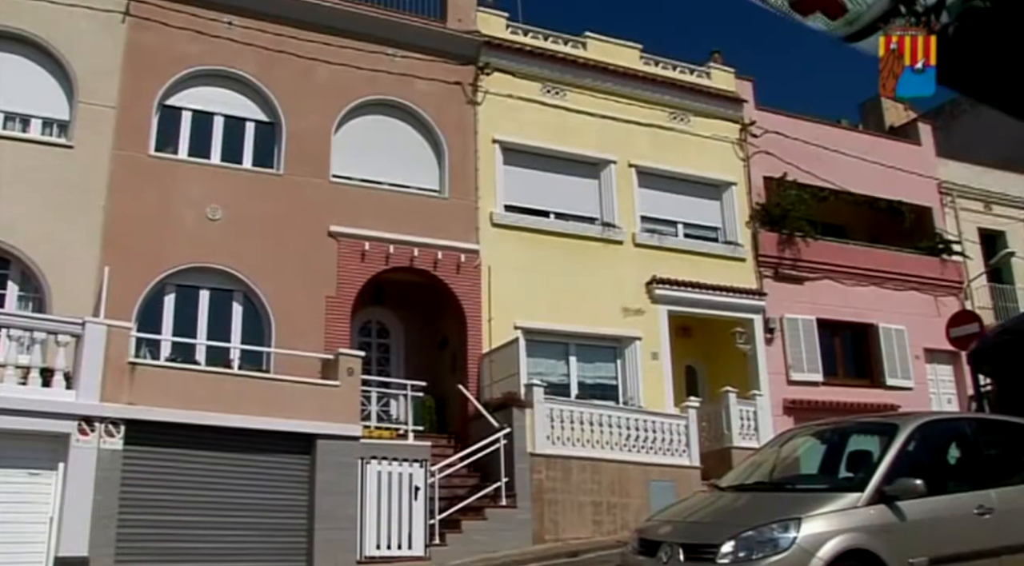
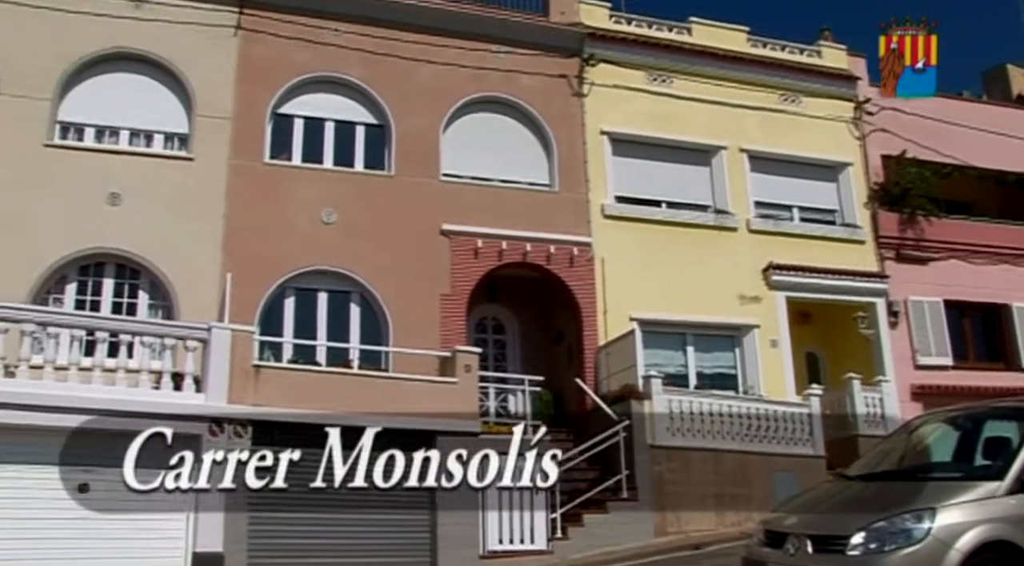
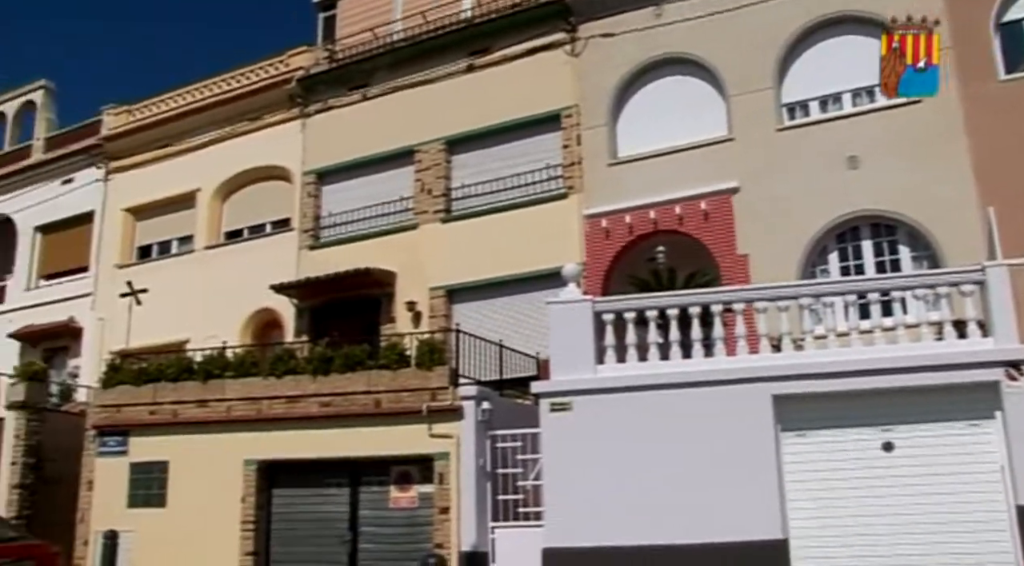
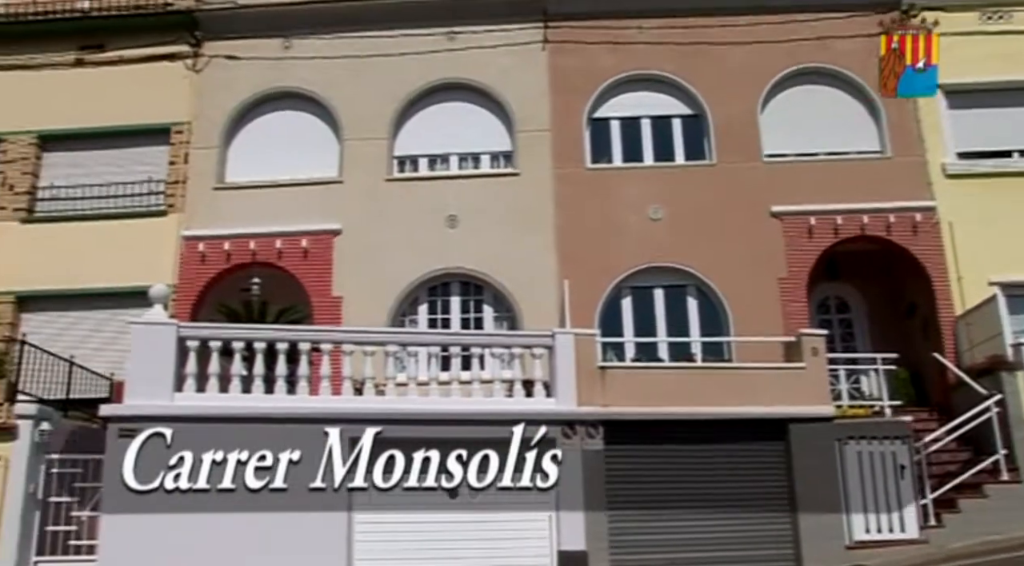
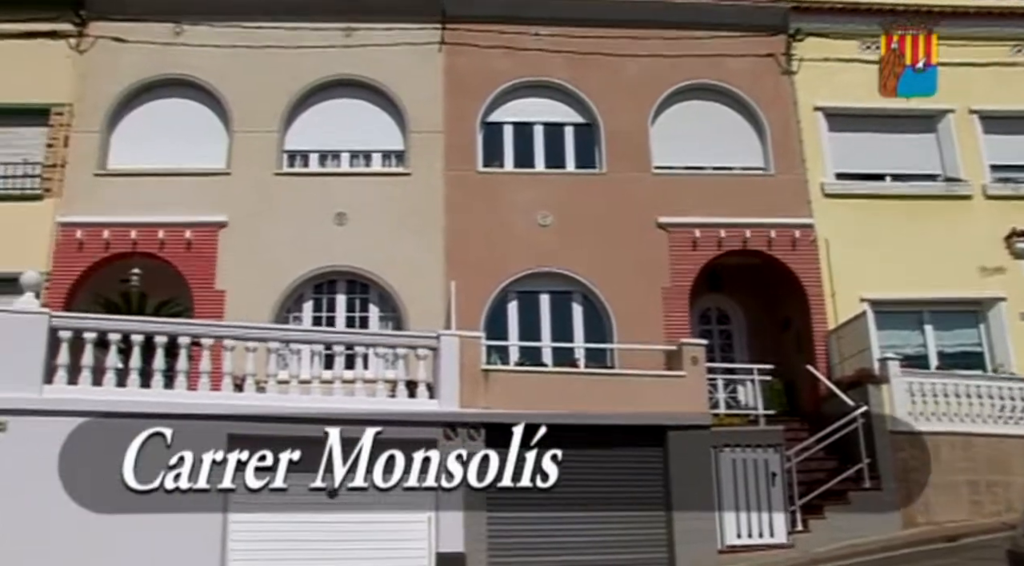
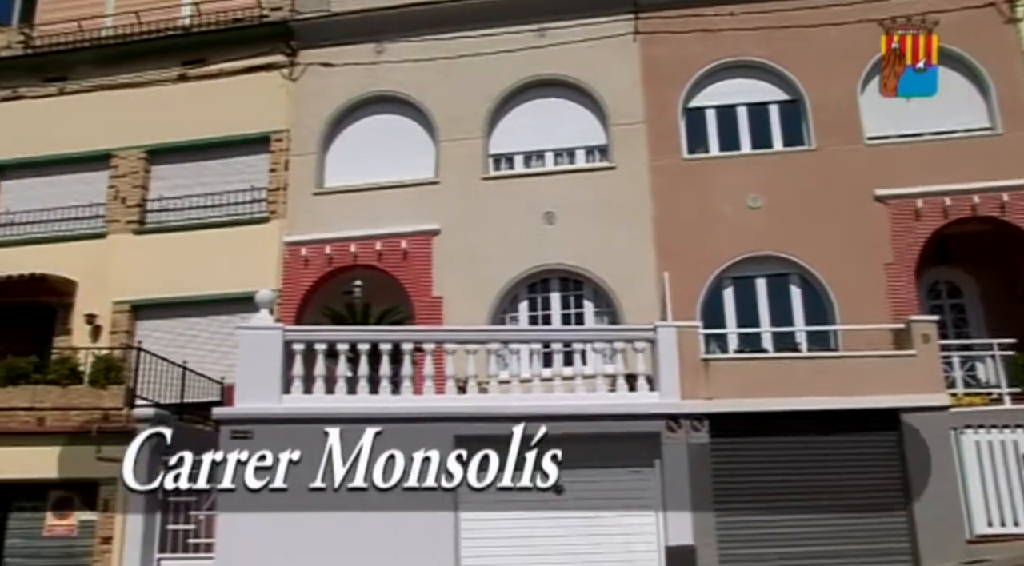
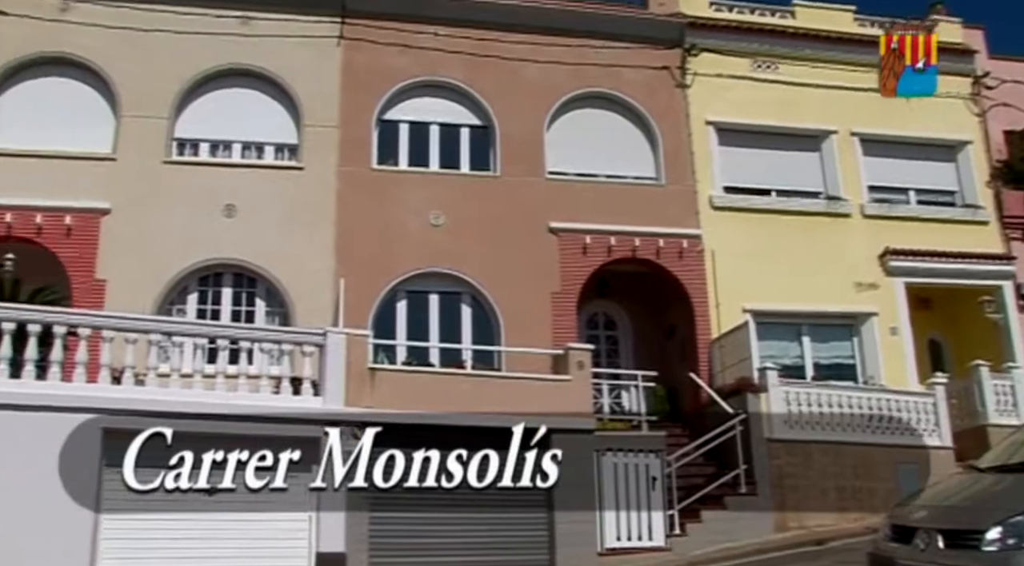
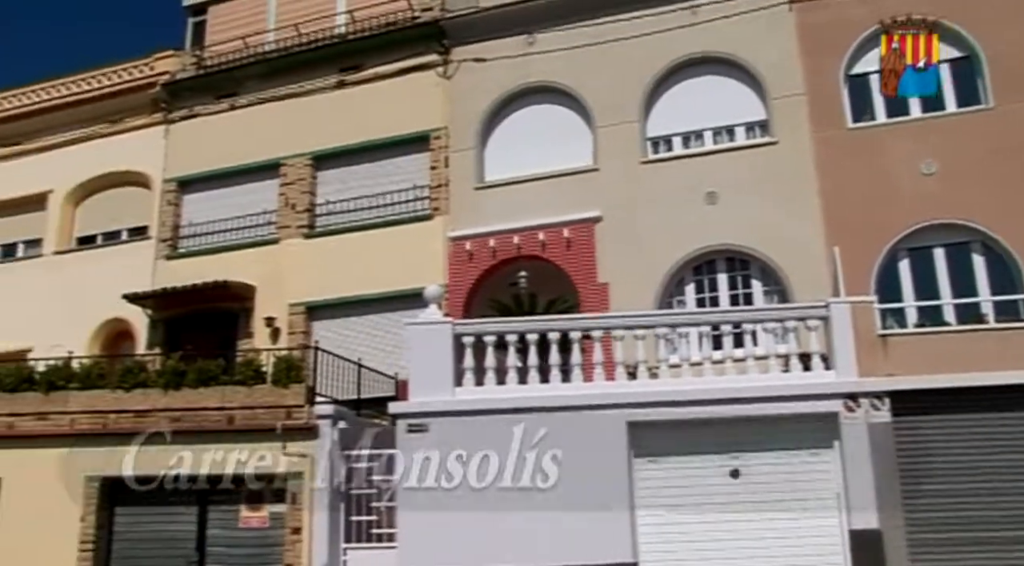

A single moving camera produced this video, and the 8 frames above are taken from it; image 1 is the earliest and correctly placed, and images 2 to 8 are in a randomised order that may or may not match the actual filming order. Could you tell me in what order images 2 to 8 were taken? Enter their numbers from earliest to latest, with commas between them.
2, 7, 5, 4, 6, 8, 3
